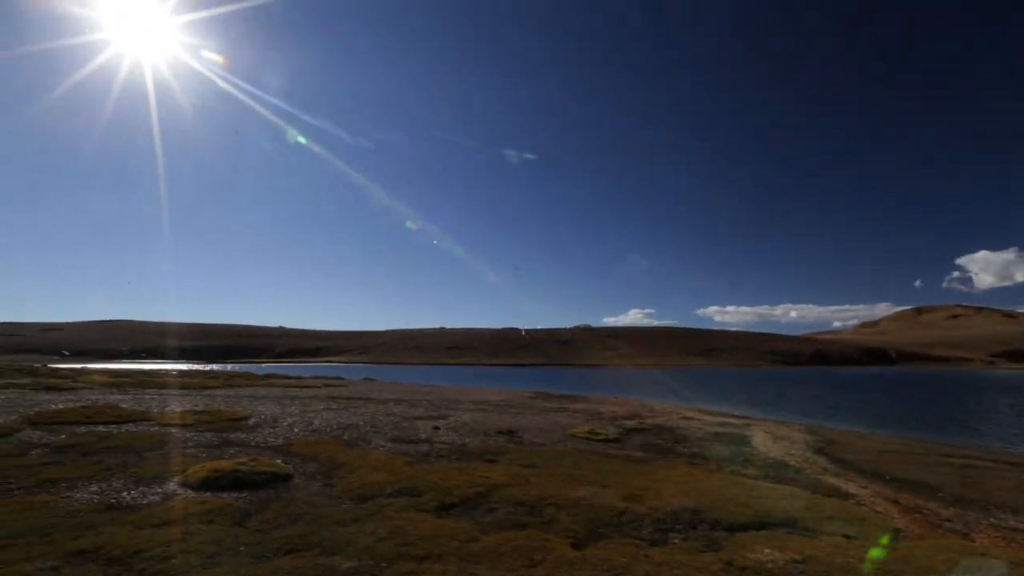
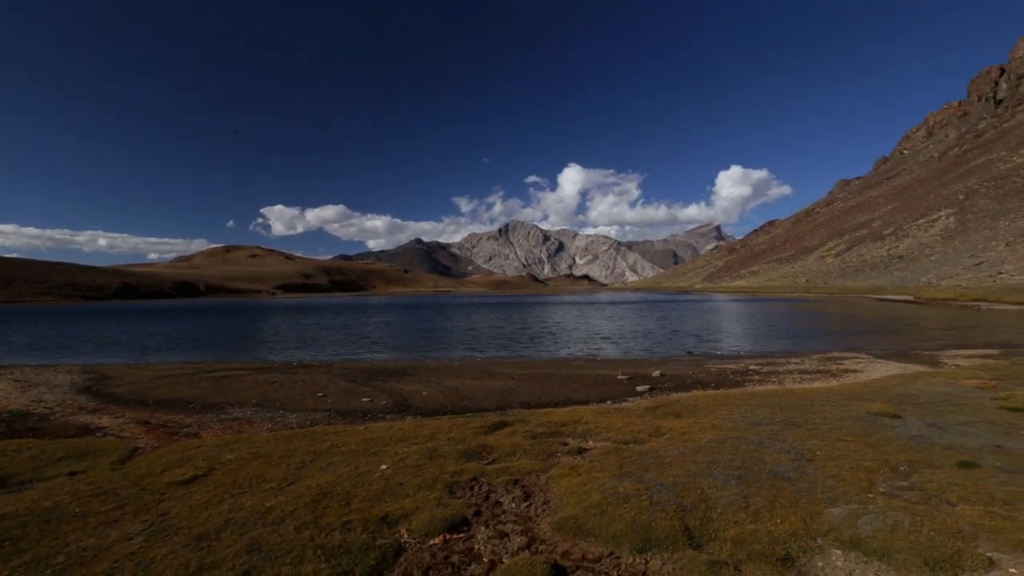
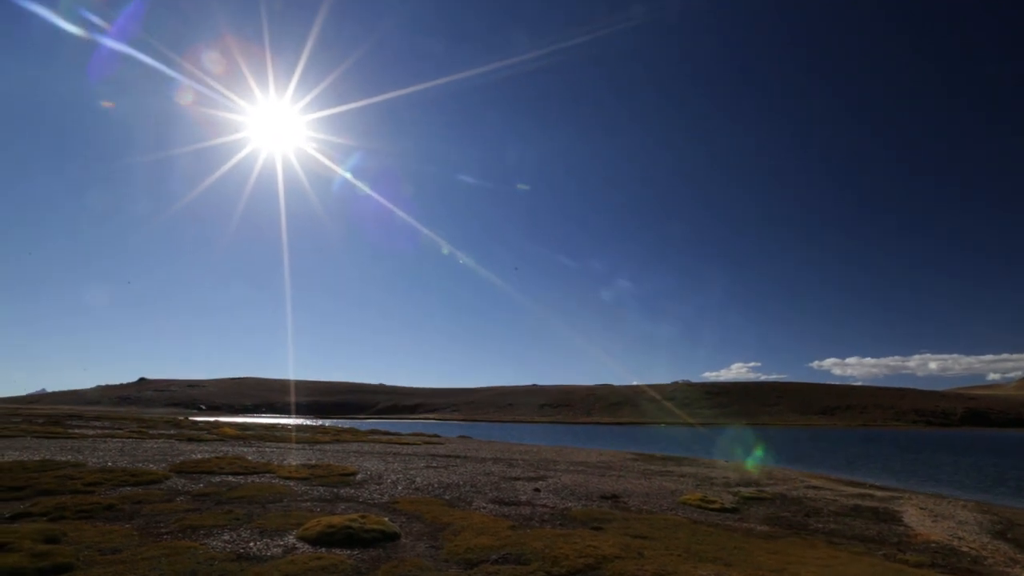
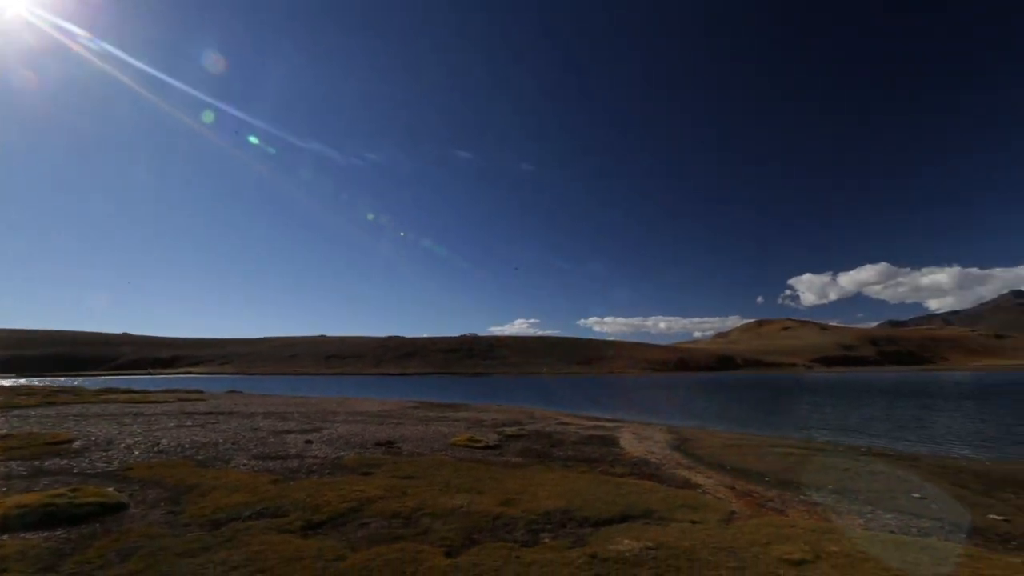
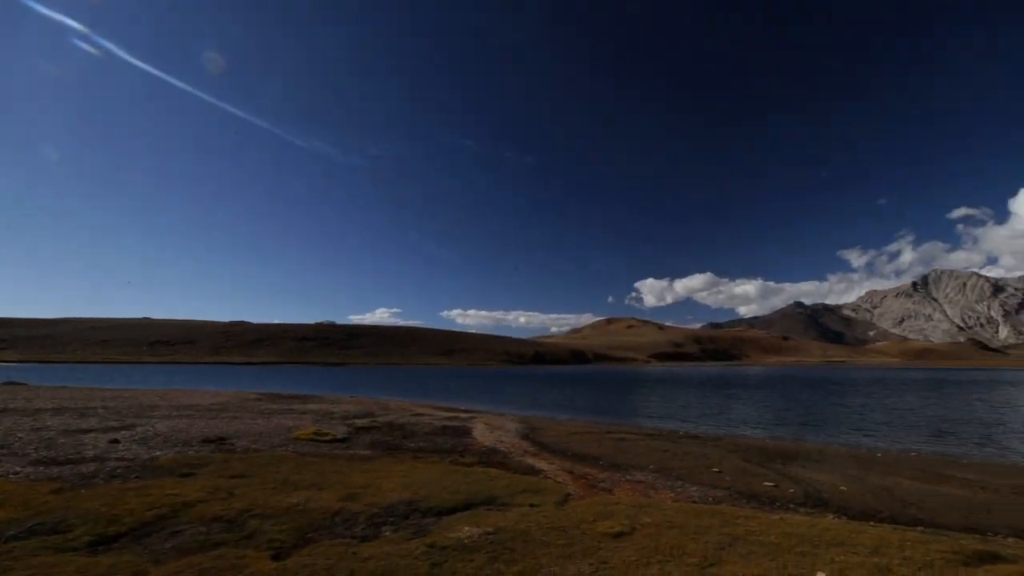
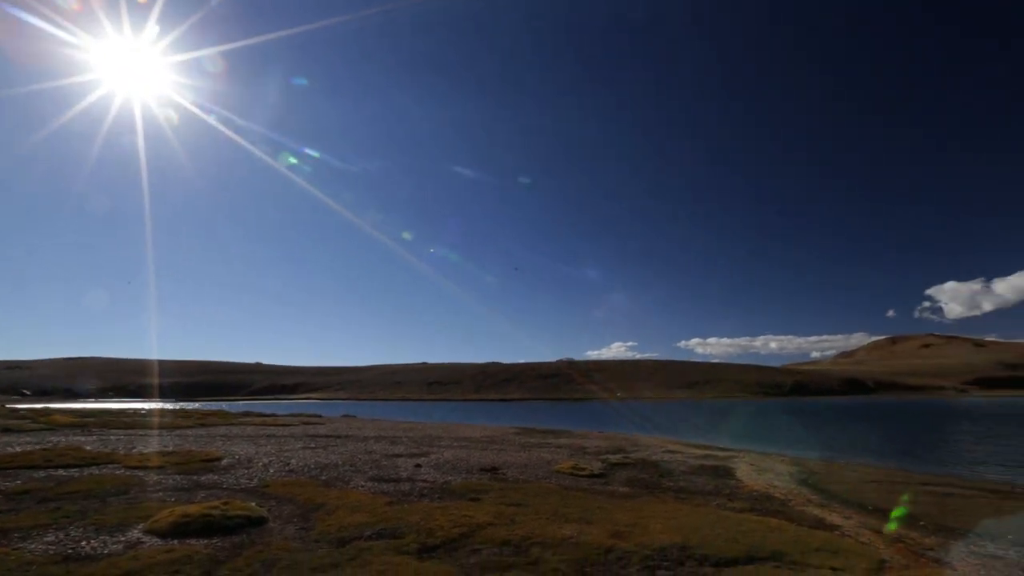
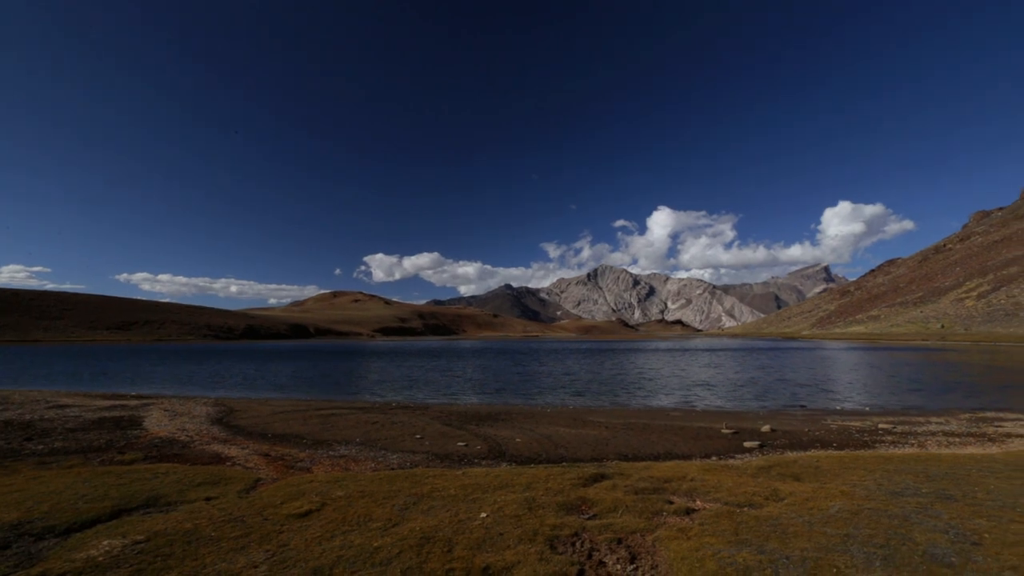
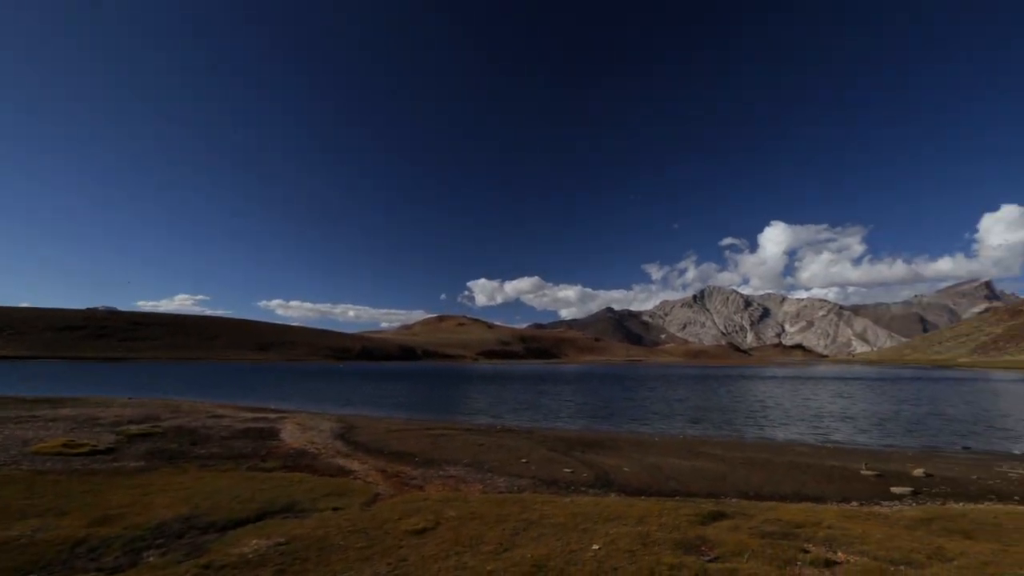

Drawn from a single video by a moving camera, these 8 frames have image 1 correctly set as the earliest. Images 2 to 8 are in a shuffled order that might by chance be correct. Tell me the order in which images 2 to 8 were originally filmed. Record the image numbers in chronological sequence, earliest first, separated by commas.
3, 6, 4, 5, 8, 7, 2
